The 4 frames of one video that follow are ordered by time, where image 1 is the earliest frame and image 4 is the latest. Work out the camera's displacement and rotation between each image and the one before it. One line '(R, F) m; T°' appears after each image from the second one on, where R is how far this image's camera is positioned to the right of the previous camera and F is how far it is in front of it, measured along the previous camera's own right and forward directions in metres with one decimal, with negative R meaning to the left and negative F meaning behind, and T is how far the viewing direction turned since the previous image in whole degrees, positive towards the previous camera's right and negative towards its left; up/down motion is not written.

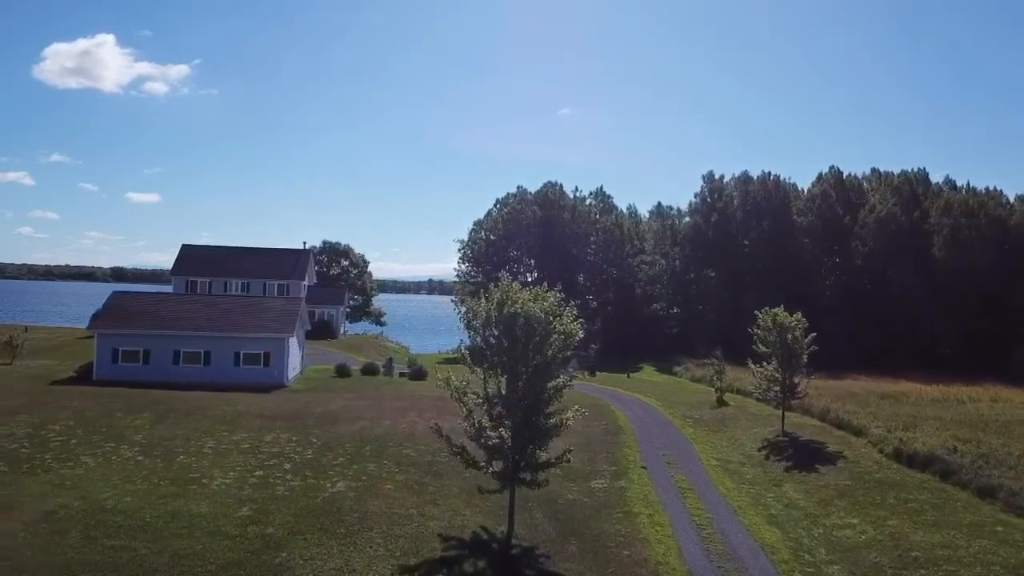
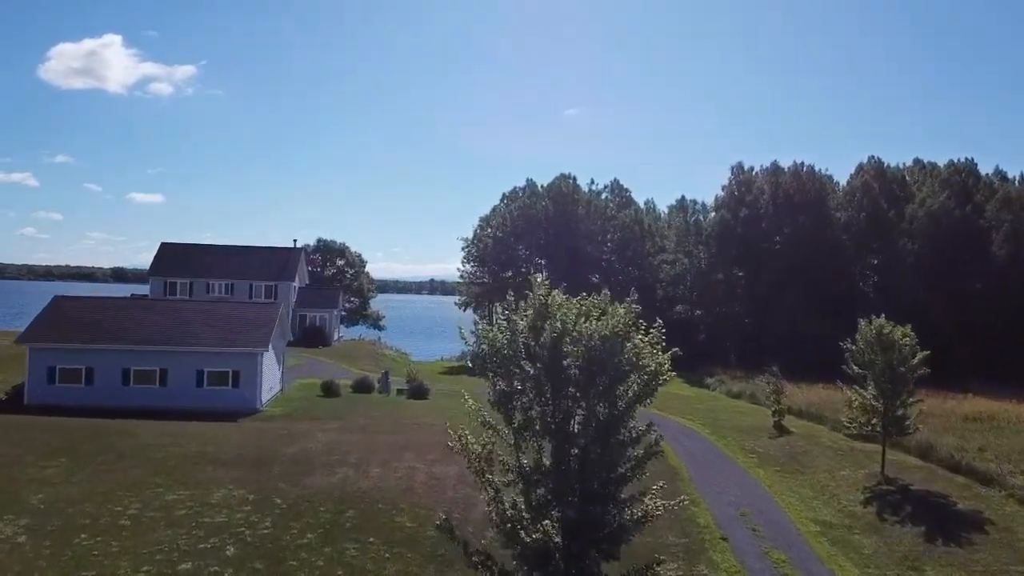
(-0.6, +6.2) m; 0°
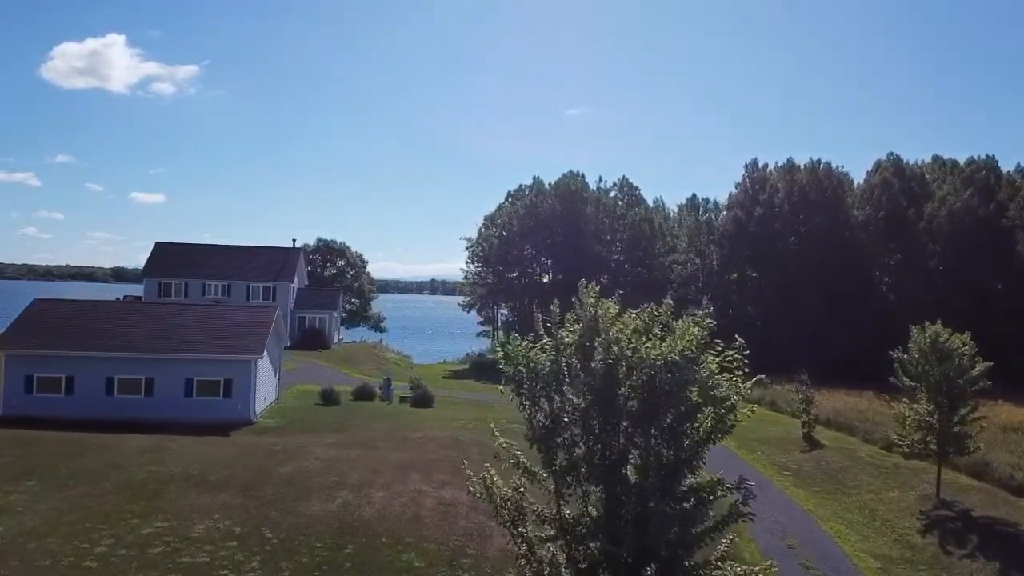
(-0.4, +2.1) m; 0°
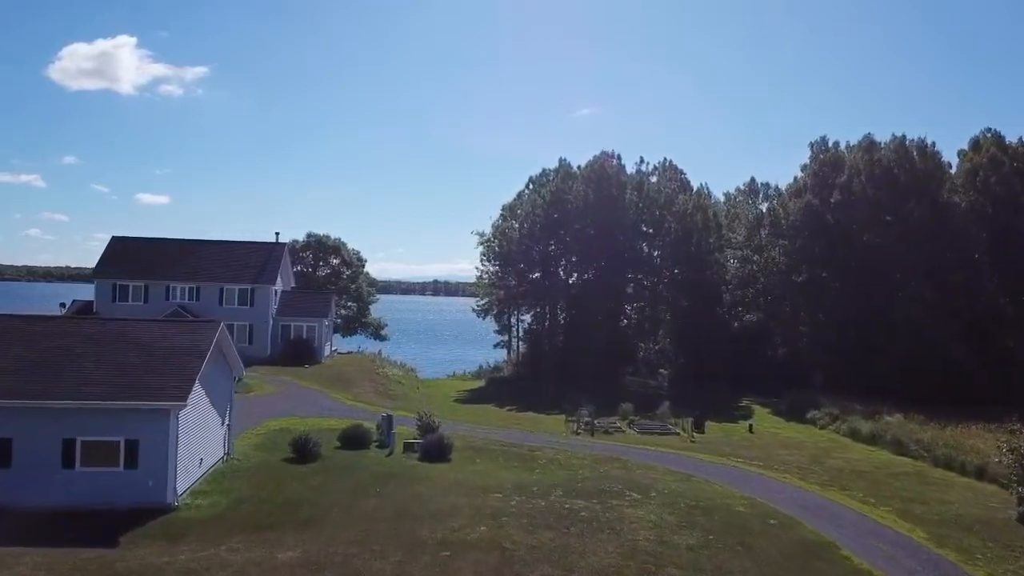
(-1.4, +10.4) m; 0°
